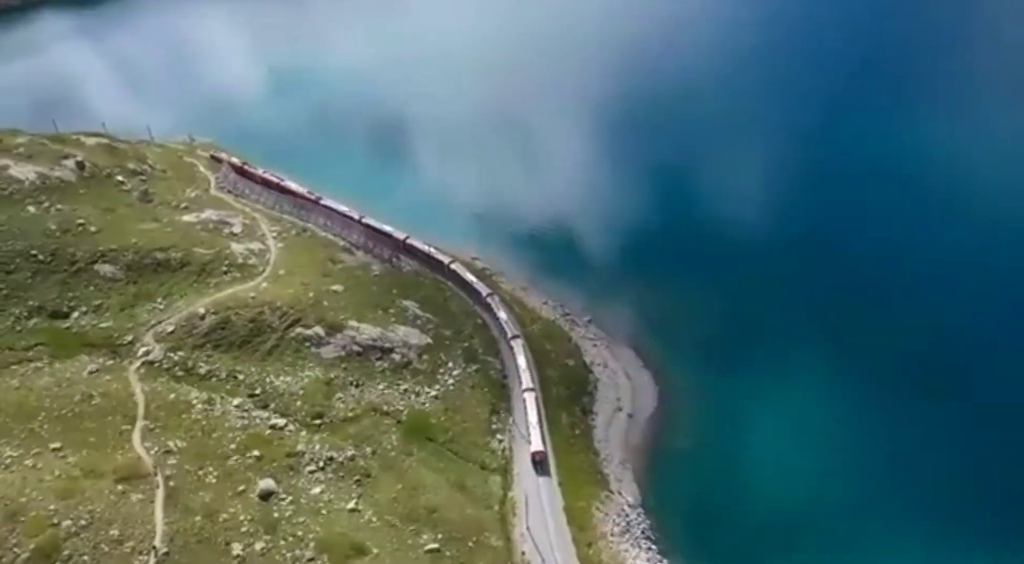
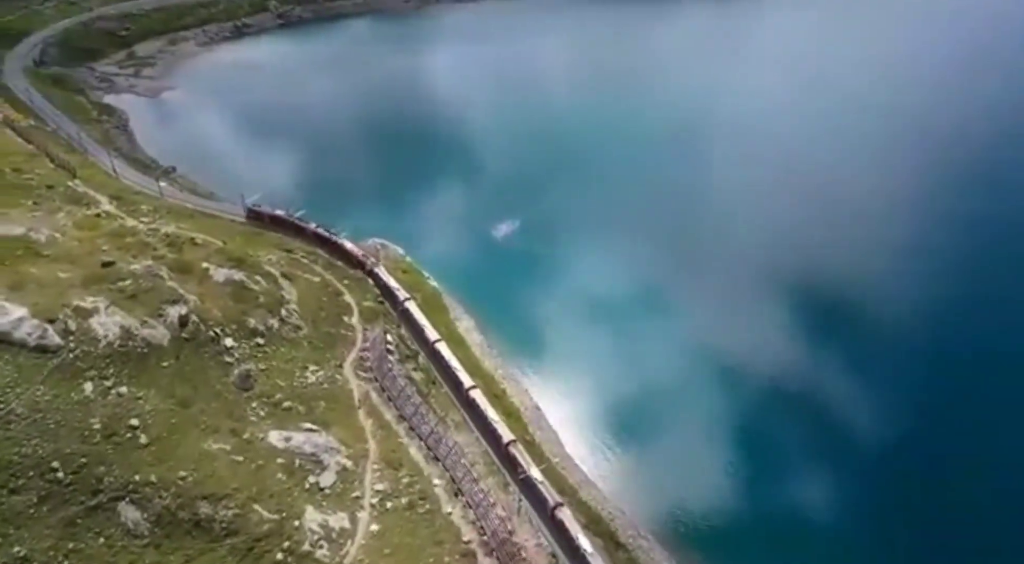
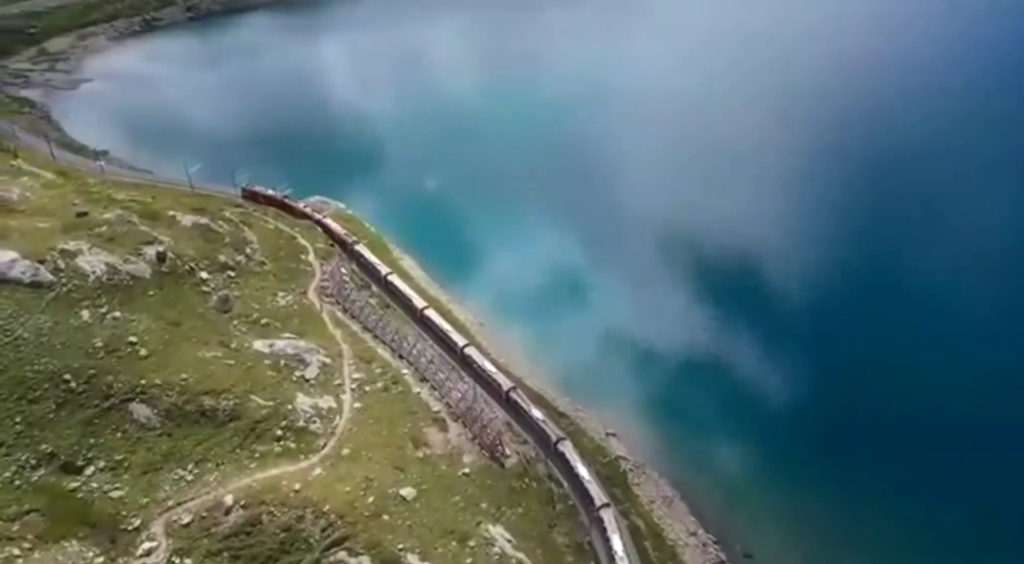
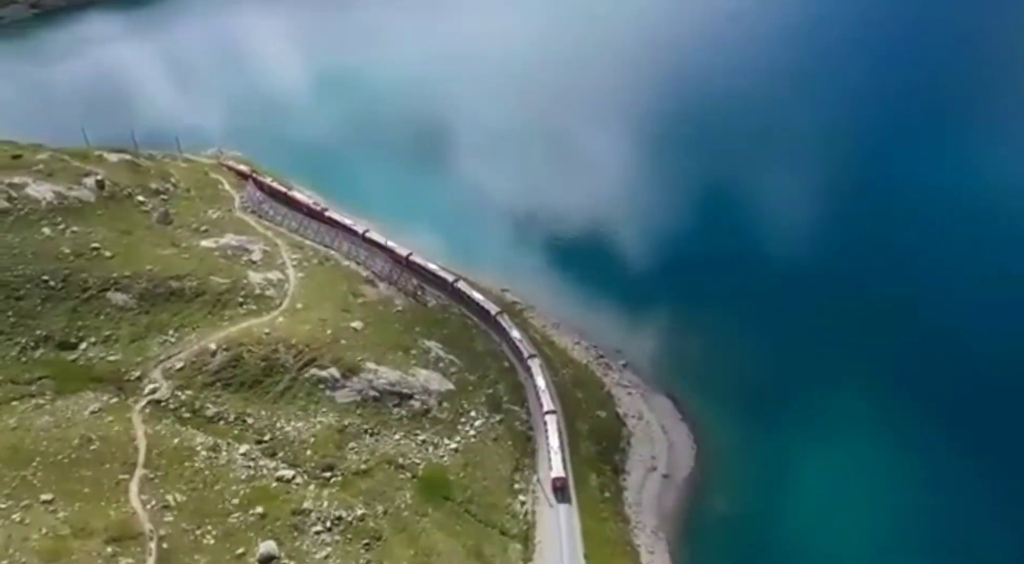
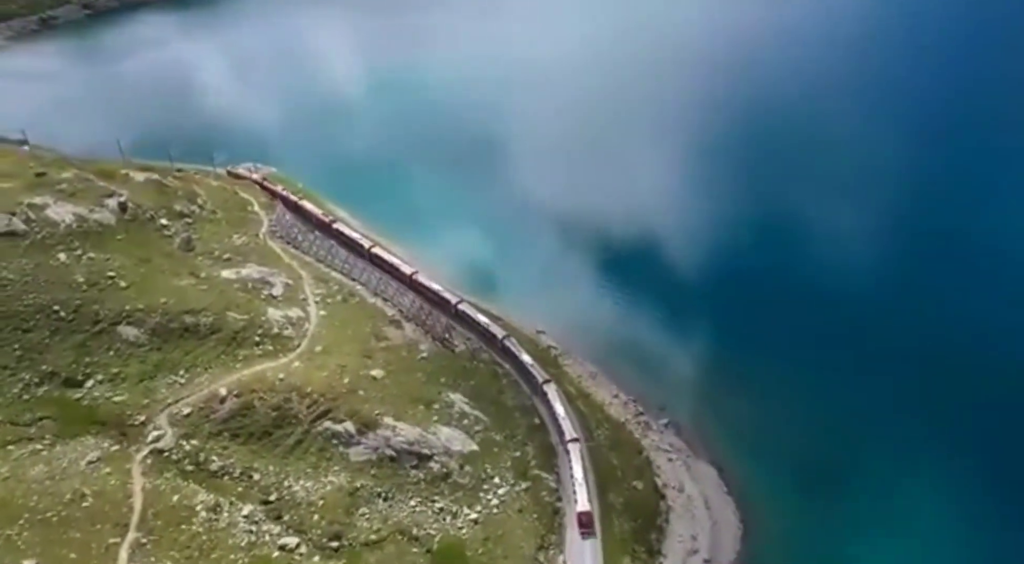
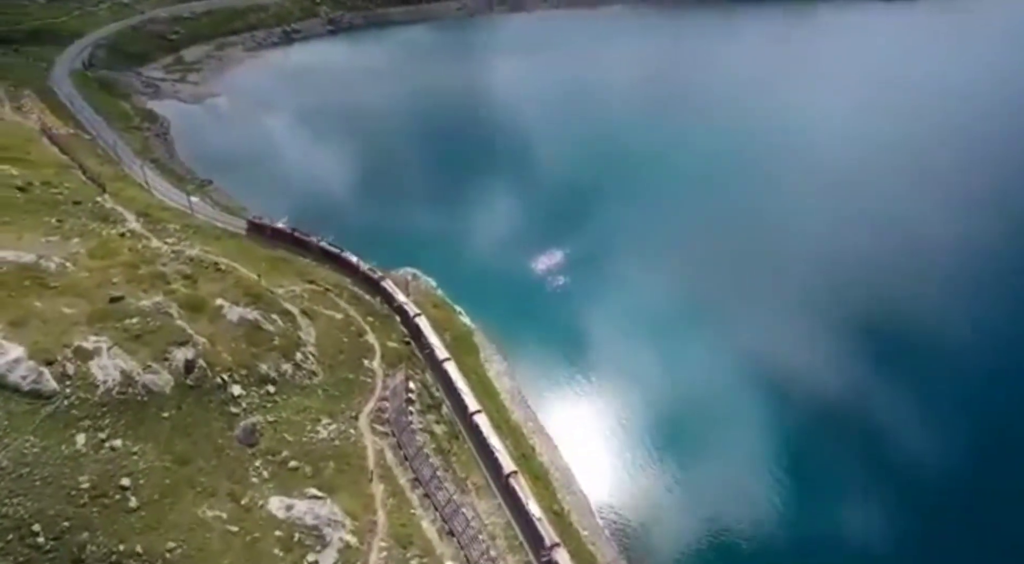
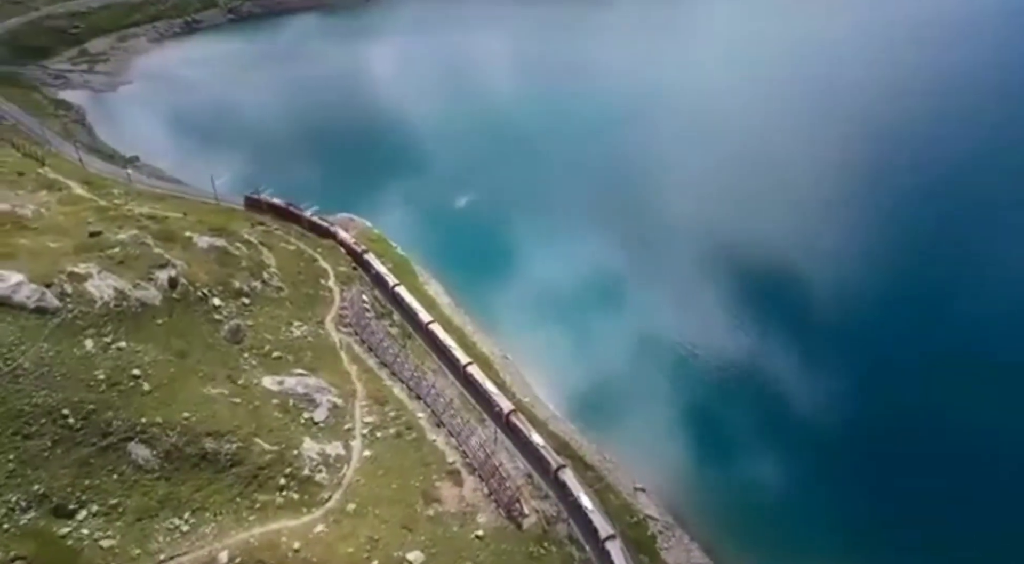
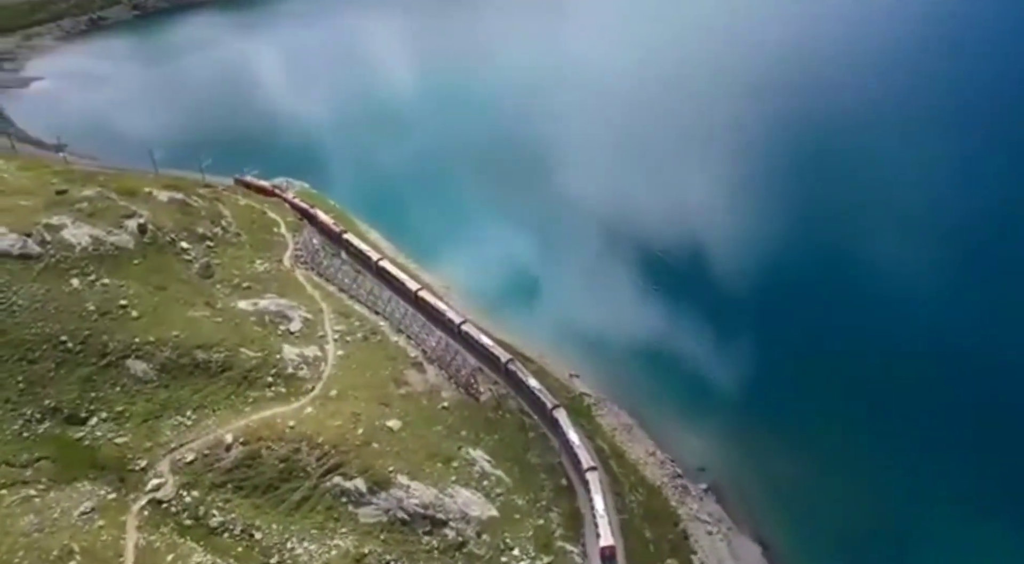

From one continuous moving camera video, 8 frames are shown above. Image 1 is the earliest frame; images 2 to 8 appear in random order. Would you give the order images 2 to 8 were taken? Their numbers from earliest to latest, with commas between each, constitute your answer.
4, 5, 8, 3, 7, 2, 6
